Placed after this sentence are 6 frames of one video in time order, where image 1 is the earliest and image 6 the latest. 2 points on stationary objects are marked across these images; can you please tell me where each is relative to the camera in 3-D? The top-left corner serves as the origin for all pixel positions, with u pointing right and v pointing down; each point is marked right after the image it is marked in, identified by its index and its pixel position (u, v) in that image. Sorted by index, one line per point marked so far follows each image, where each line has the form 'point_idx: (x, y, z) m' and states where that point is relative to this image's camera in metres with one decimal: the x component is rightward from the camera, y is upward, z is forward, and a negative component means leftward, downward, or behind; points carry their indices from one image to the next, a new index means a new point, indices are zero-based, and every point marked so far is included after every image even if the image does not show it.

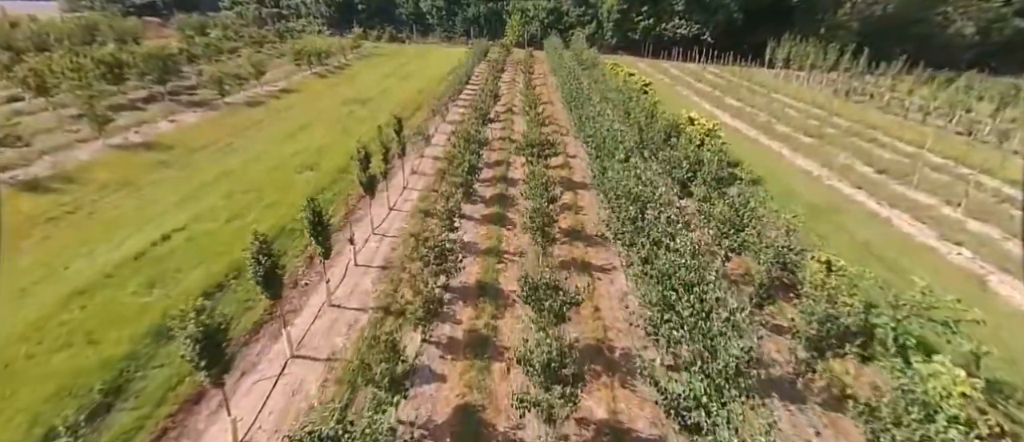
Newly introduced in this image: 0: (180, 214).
0: (-11.9, +0.2, +16.3) m
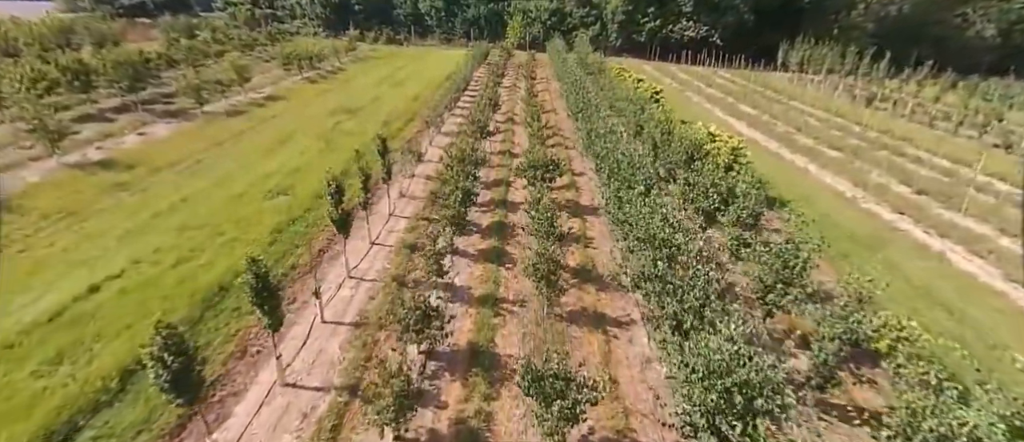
0: (-11.9, -1.1, +13.9) m
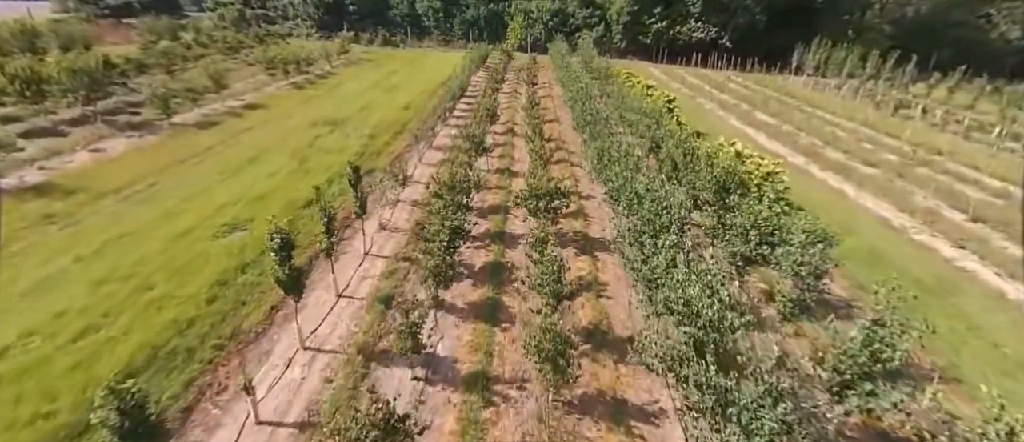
0: (-12.0, -2.4, +11.0) m
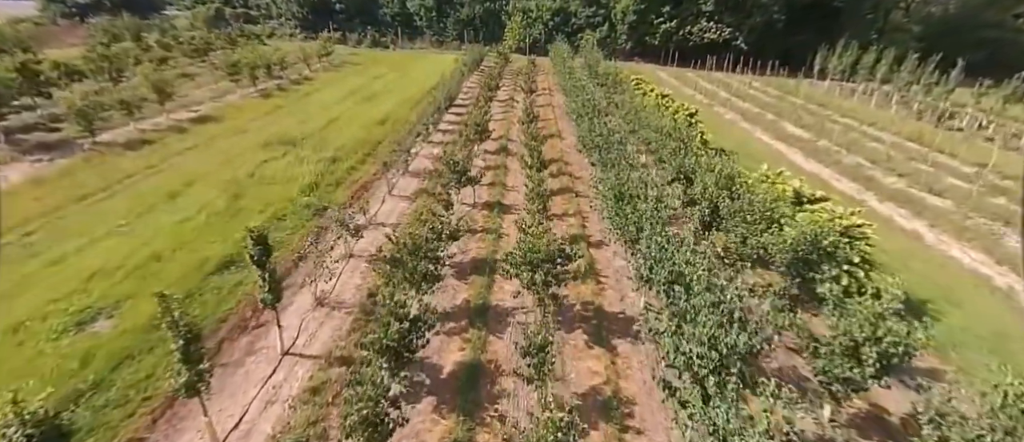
0: (-12.4, -4.5, +6.2) m
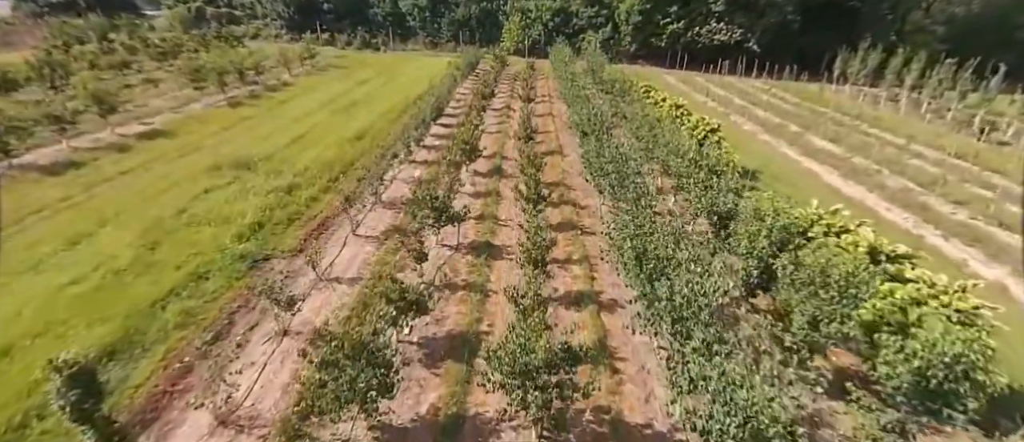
0: (-12.8, -6.1, +2.5) m
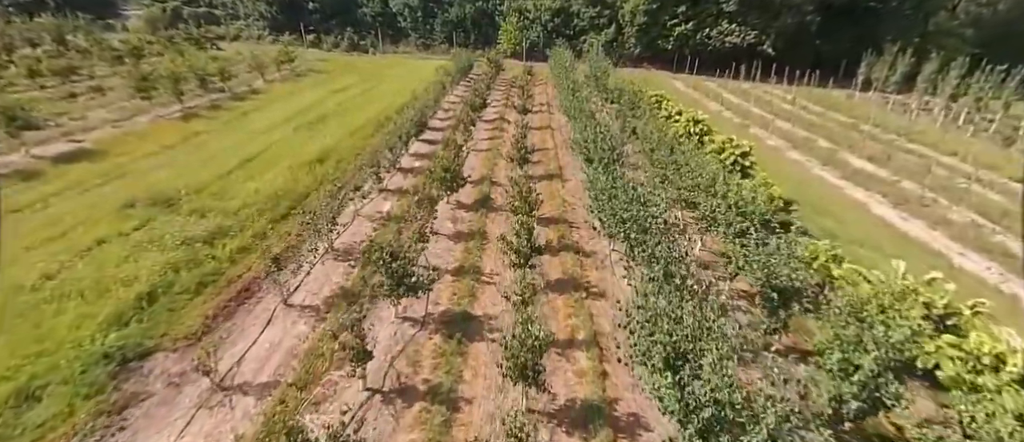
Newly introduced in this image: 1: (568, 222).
0: (-13.2, -7.9, -1.6) m
1: (+2.1, 0.0, +18.3) m
